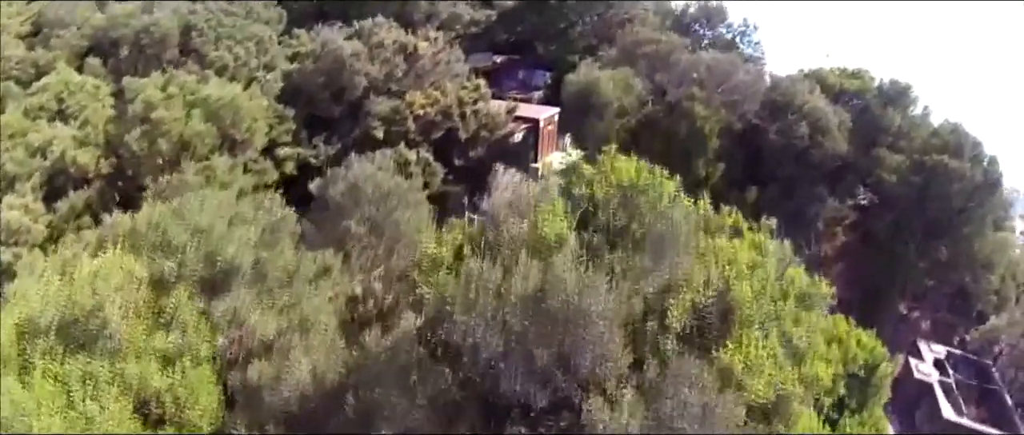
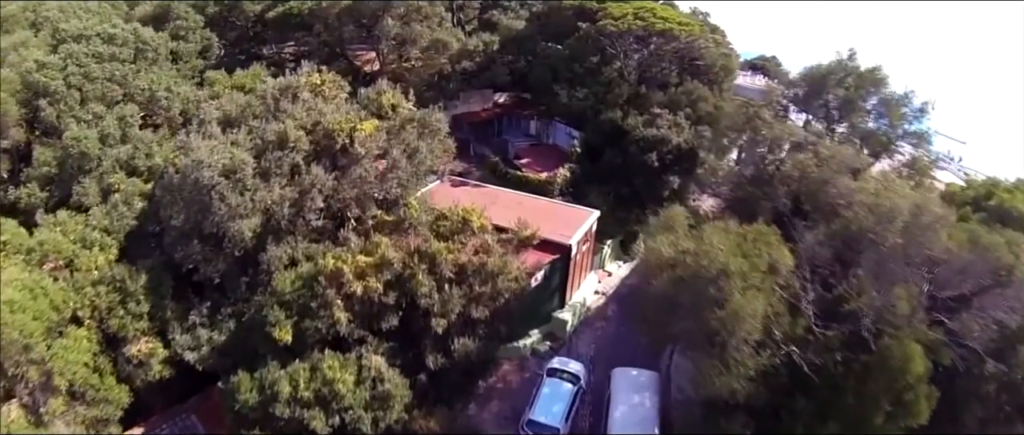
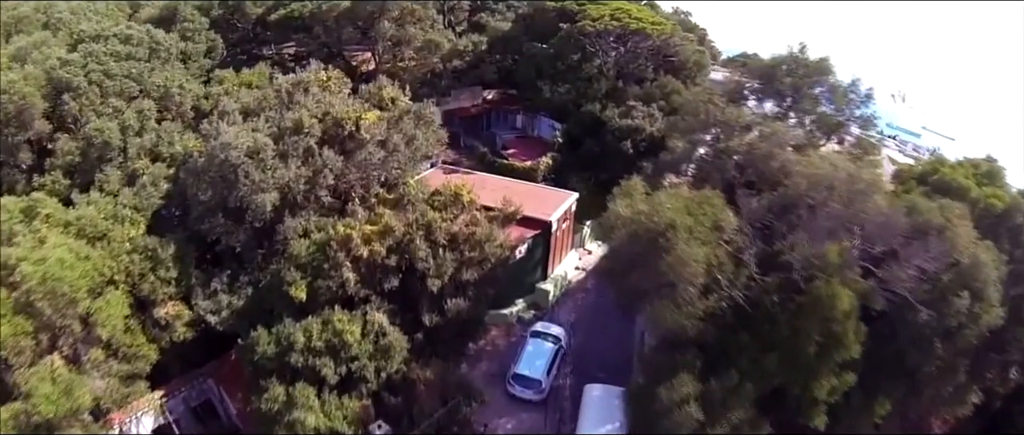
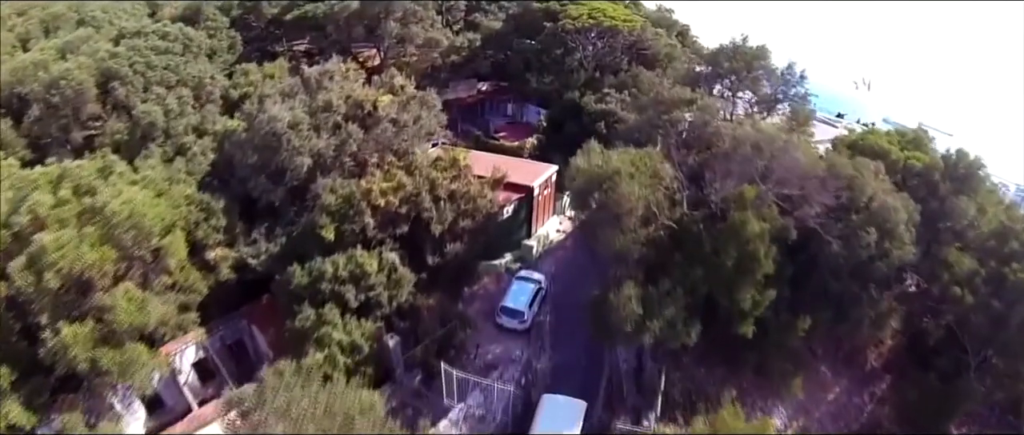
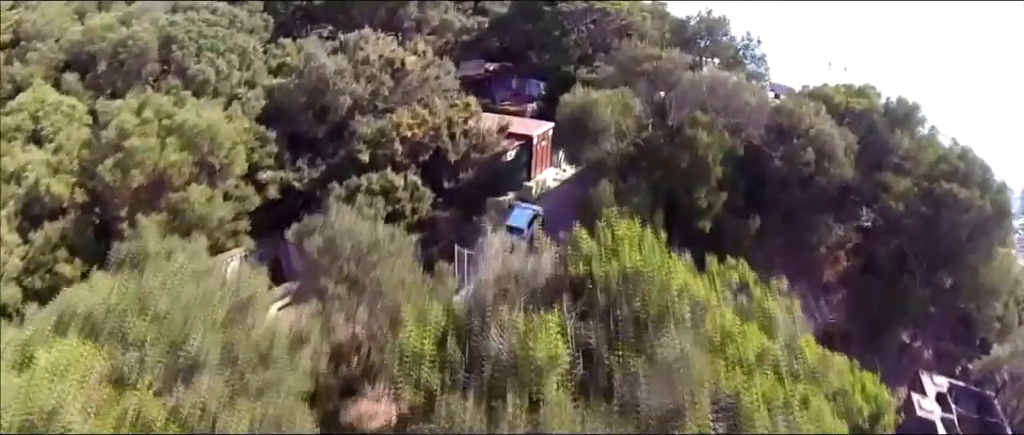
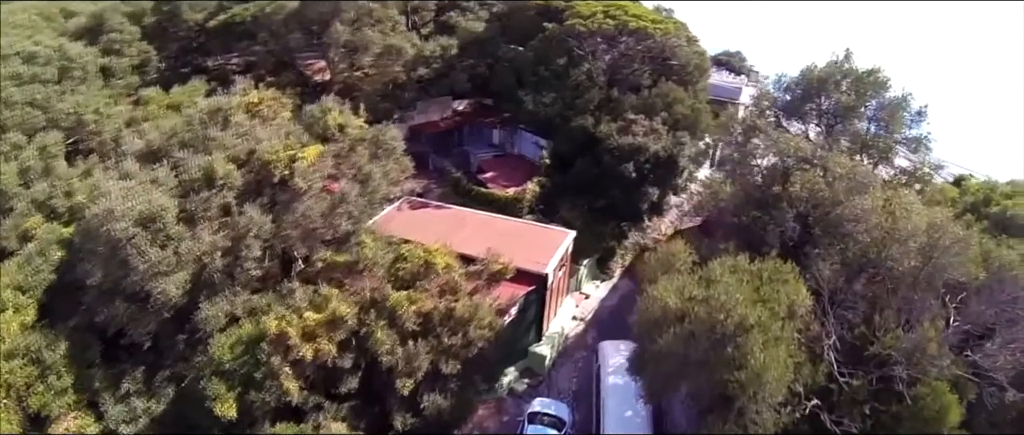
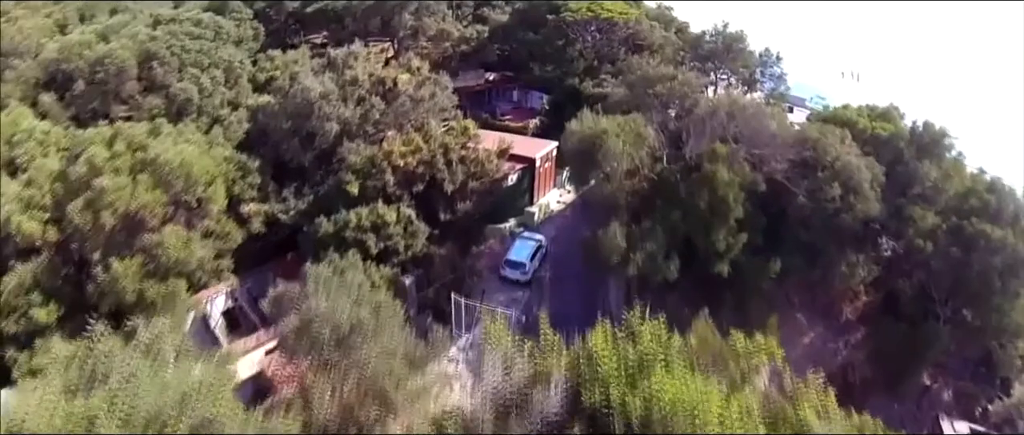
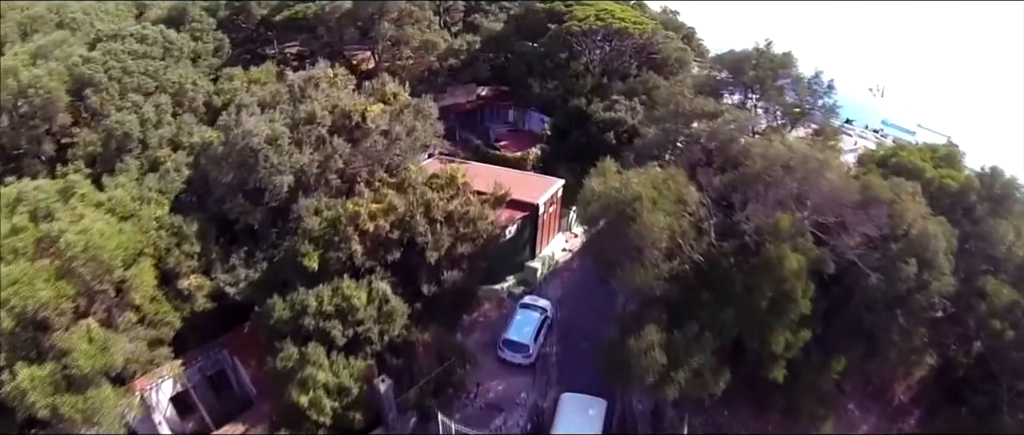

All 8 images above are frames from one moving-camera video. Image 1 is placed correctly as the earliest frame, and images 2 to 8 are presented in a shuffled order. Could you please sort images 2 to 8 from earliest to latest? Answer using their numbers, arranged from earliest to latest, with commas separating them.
5, 7, 4, 8, 3, 2, 6
